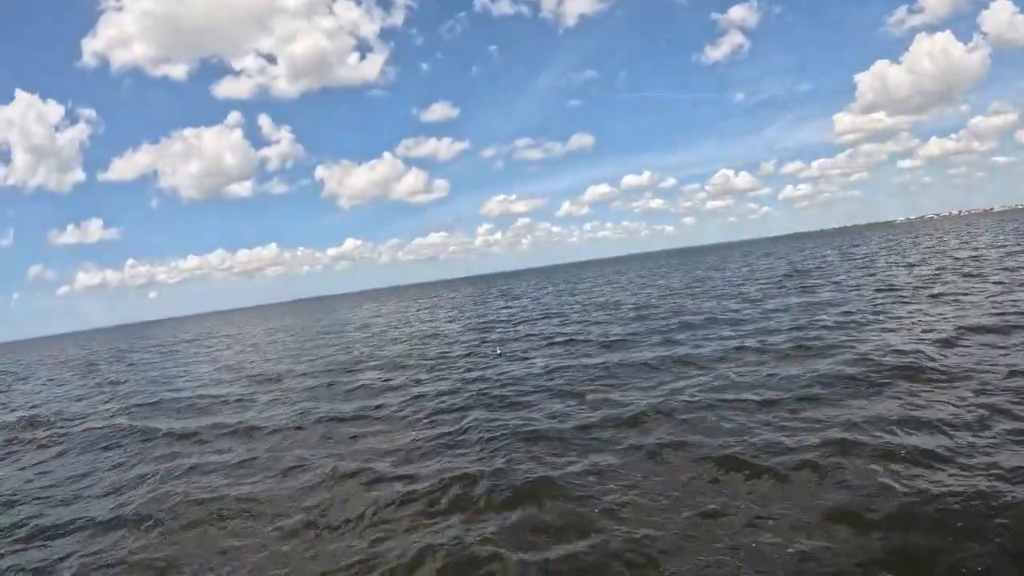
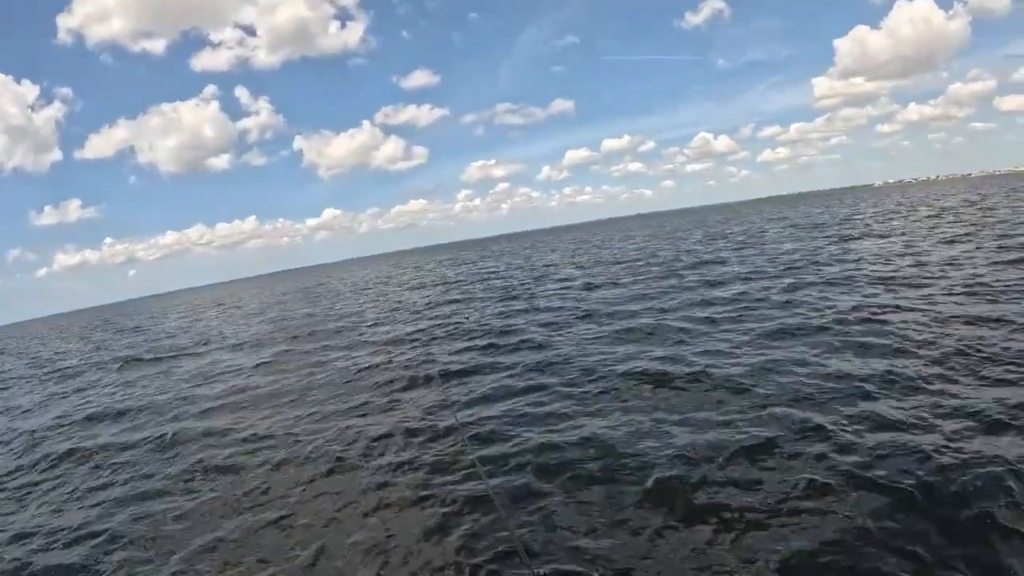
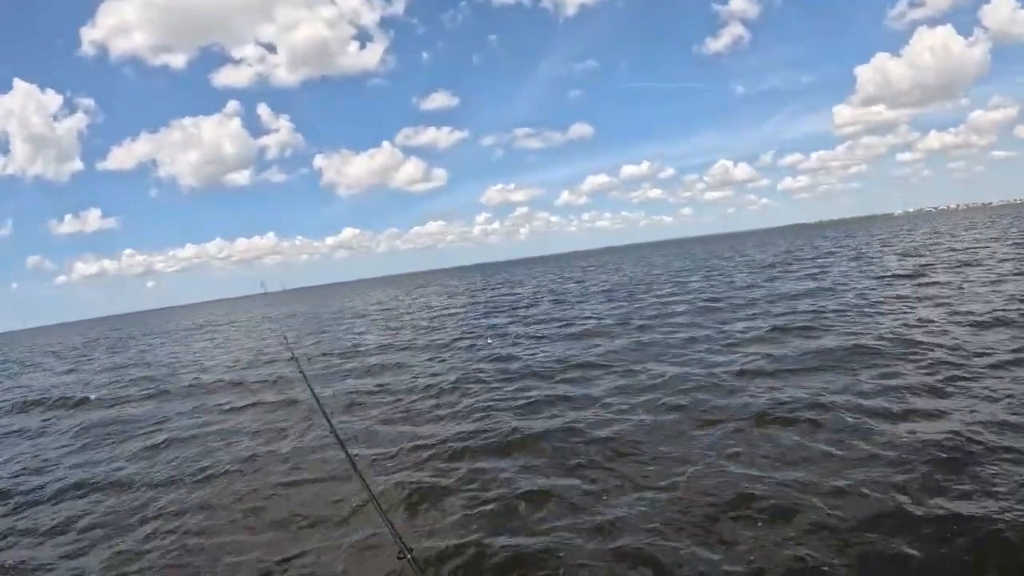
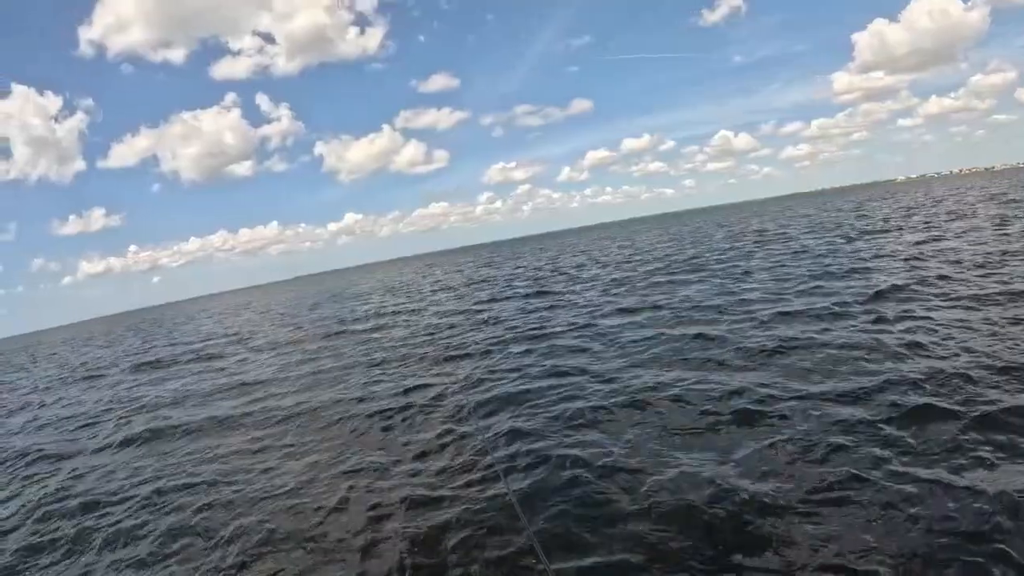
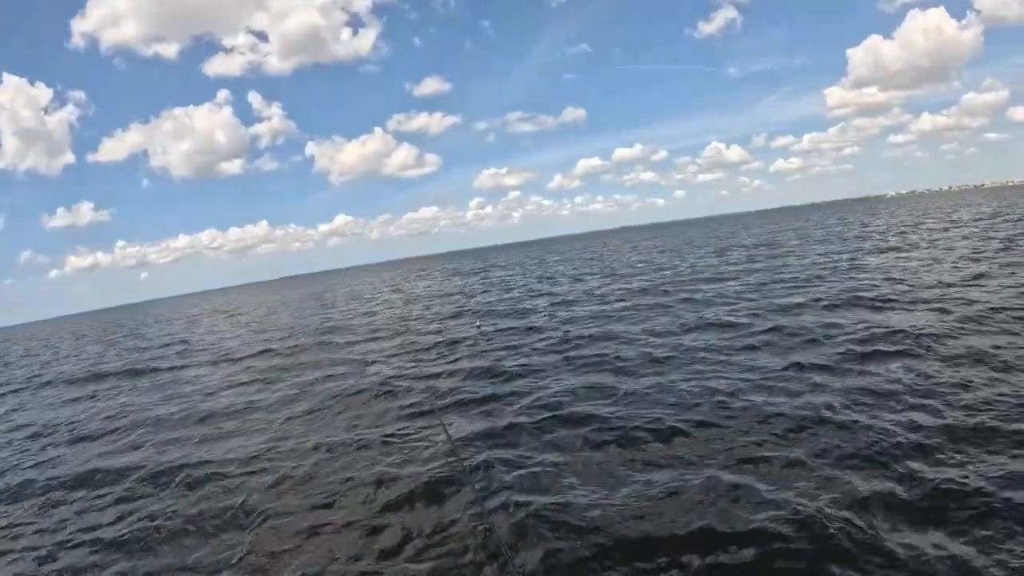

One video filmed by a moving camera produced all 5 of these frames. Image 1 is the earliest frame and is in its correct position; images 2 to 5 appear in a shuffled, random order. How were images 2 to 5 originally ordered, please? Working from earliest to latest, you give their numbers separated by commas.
3, 5, 2, 4
